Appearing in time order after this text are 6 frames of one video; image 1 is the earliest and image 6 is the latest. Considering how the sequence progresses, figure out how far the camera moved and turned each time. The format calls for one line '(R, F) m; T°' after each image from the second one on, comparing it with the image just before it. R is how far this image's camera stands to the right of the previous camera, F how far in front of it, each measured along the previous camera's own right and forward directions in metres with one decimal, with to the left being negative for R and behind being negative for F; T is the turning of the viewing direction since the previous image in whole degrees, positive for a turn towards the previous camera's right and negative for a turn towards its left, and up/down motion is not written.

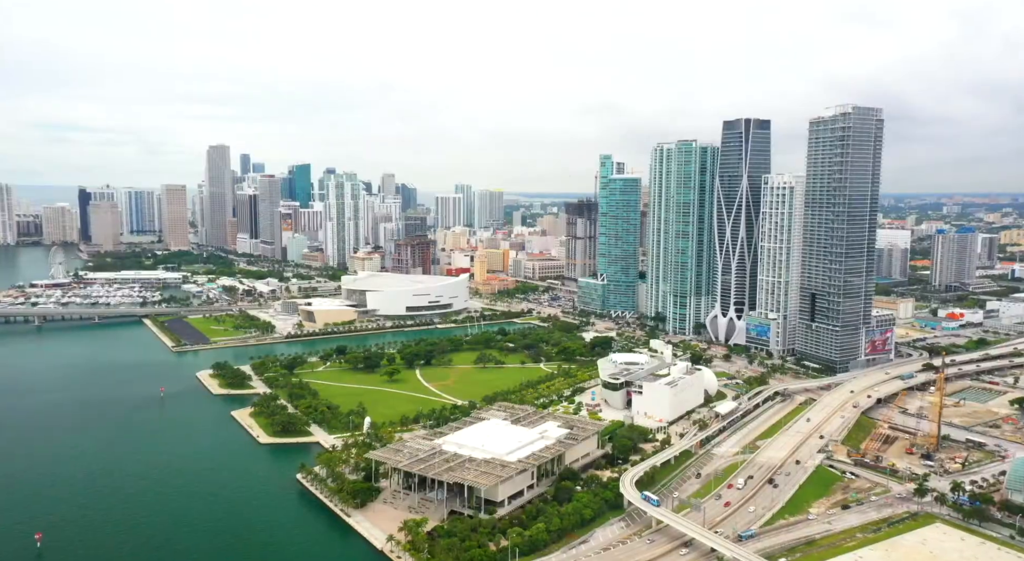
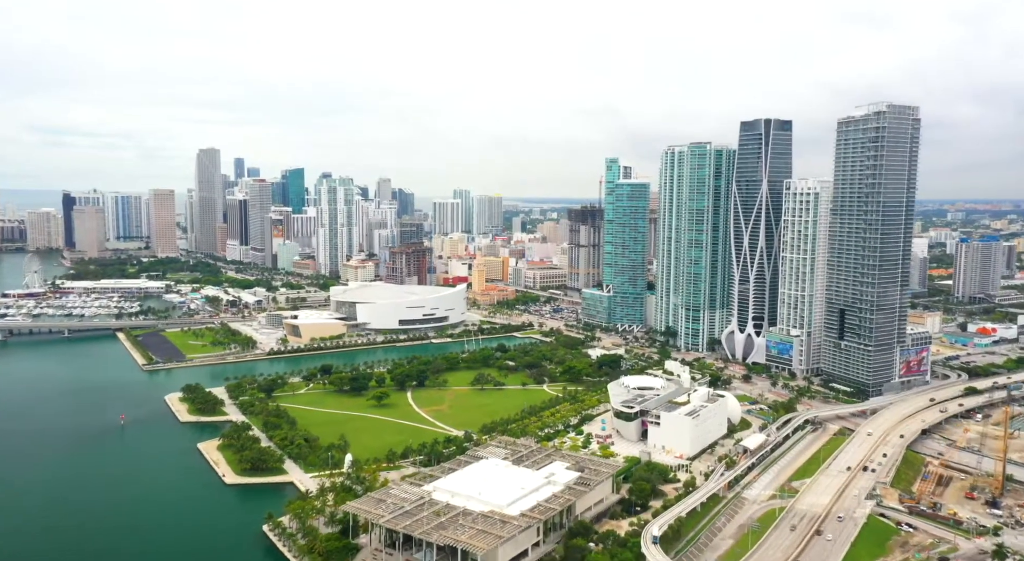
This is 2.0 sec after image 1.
(-0.1, +3.3) m; 0°
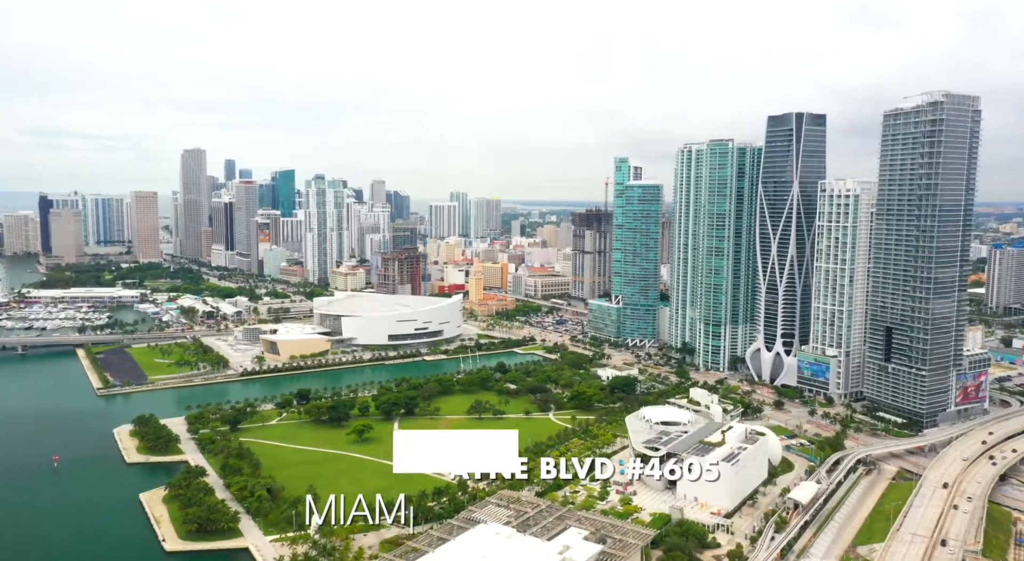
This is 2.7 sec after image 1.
(-0.2, +4.3) m; 0°
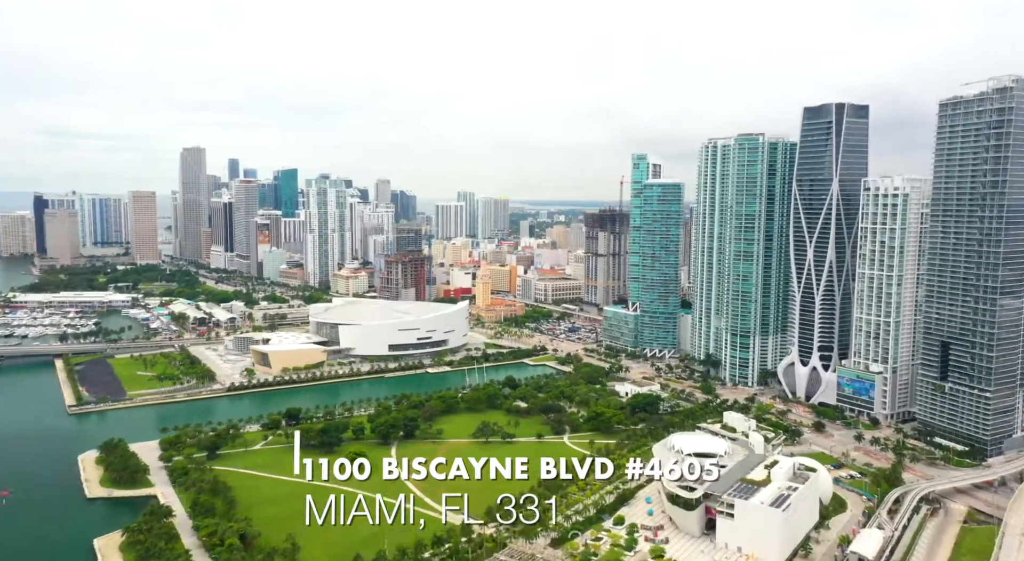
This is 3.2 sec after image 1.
(-0.1, +3.1) m; -1°
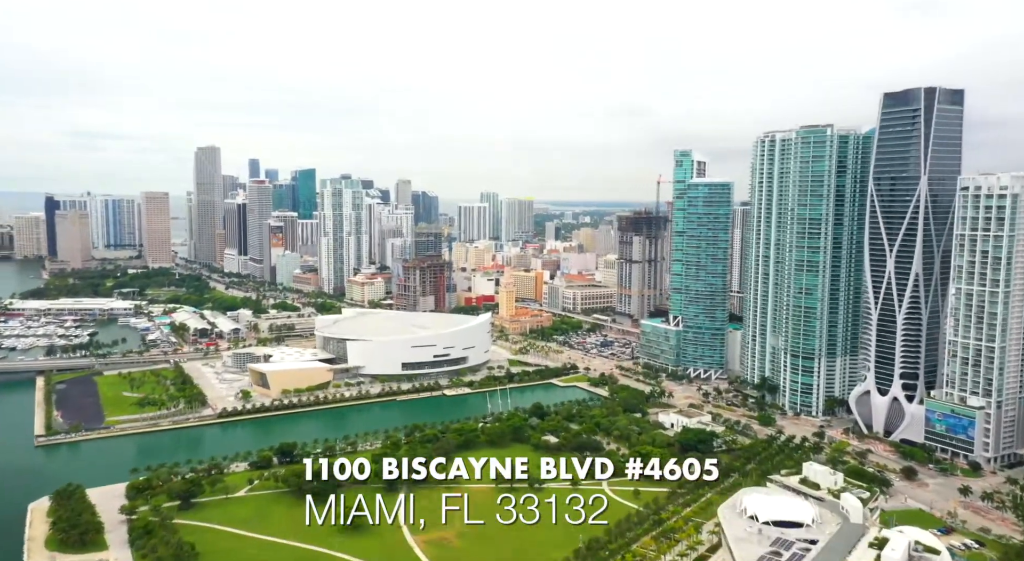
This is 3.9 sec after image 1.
(-0.2, +4.4) m; -2°
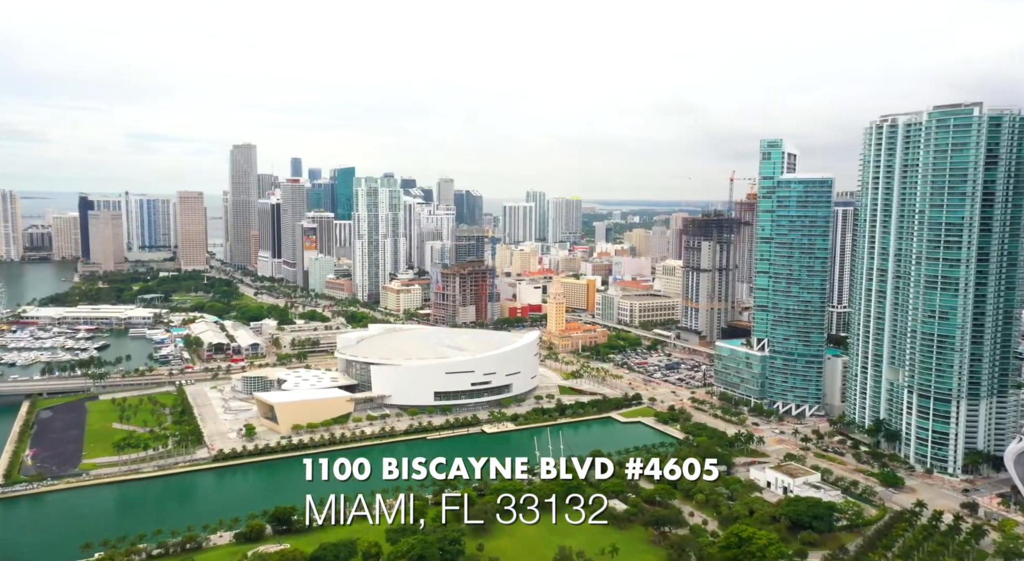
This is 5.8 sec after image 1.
(-0.3, +5.8) m; -4°
